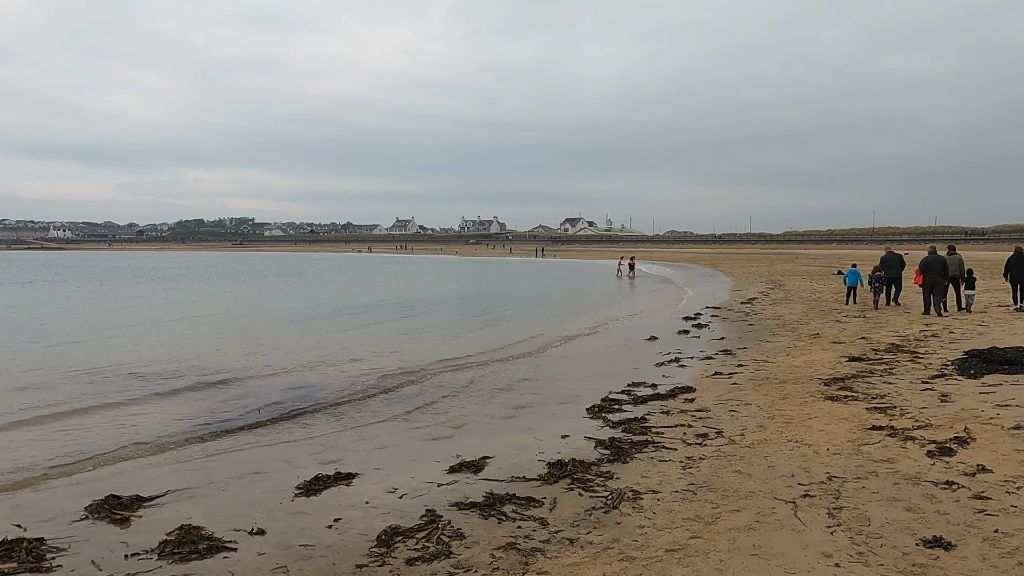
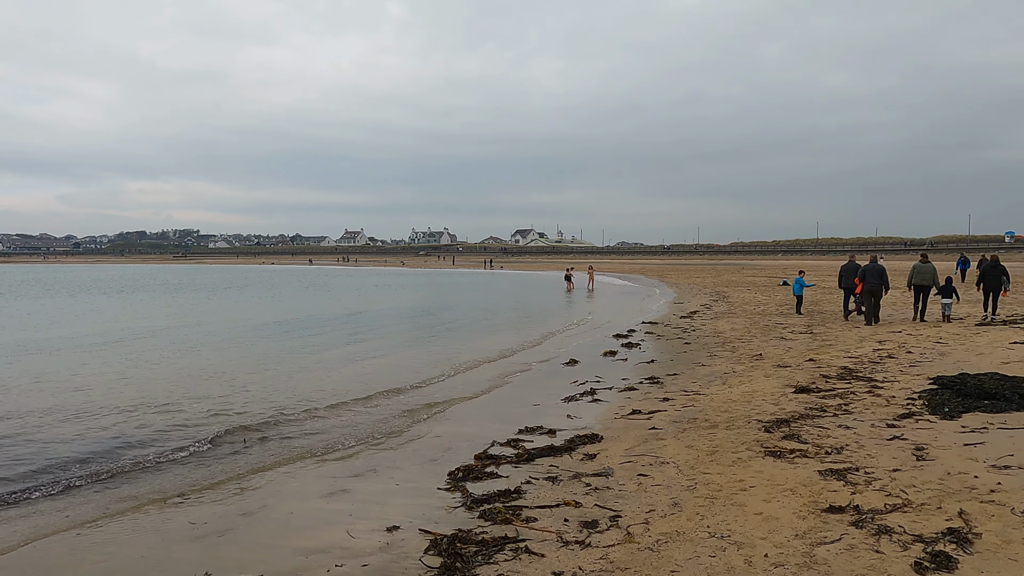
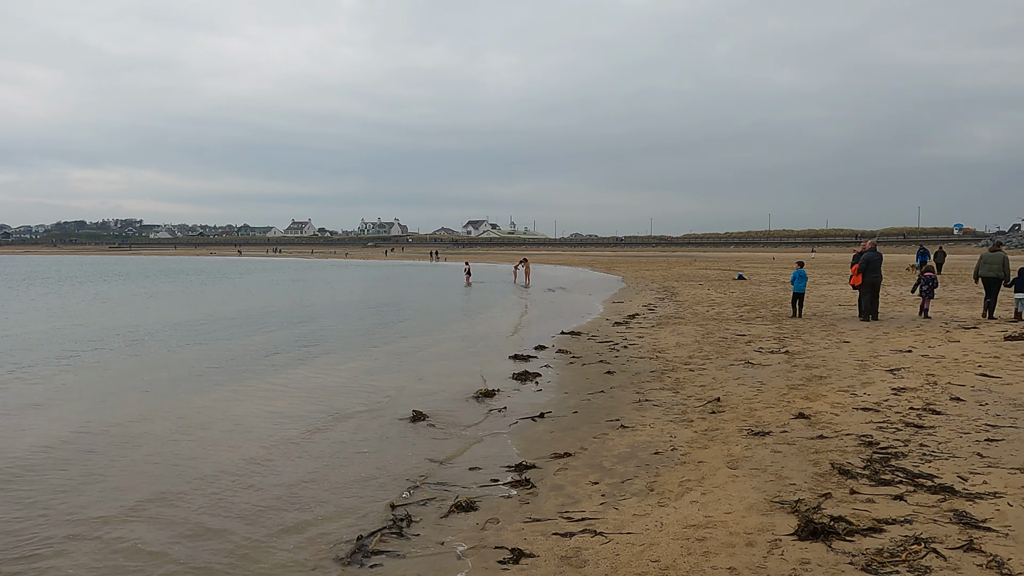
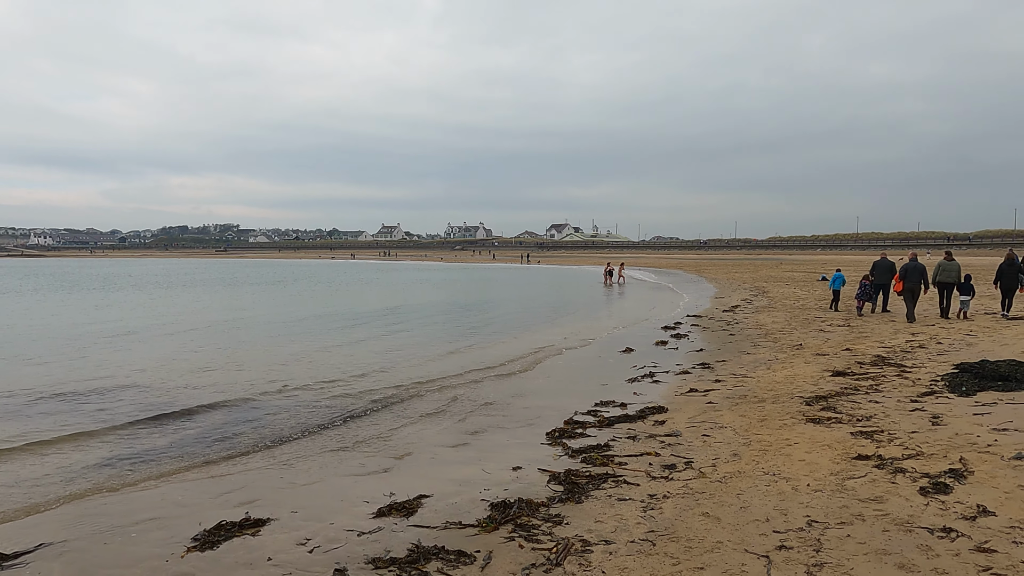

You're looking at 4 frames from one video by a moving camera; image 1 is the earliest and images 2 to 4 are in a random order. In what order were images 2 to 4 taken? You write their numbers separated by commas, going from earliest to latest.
4, 2, 3
